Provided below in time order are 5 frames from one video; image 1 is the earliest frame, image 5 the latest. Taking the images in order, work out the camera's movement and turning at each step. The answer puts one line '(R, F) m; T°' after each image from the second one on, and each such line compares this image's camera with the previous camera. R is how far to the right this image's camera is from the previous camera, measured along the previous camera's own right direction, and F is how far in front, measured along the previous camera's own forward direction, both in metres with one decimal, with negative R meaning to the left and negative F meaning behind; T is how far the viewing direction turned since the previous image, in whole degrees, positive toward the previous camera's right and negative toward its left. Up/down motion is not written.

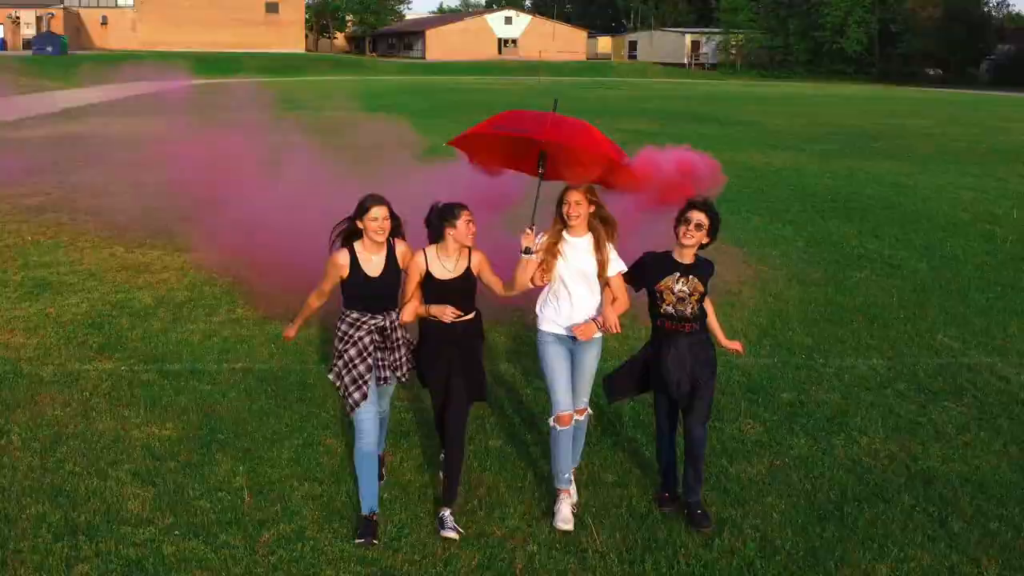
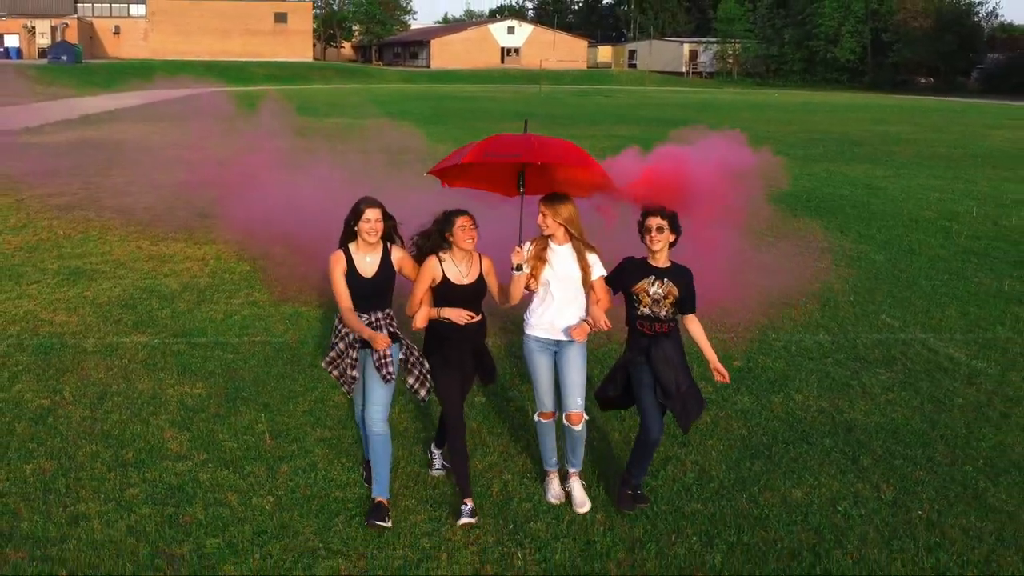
(+0.1, -0.7) m; 0°
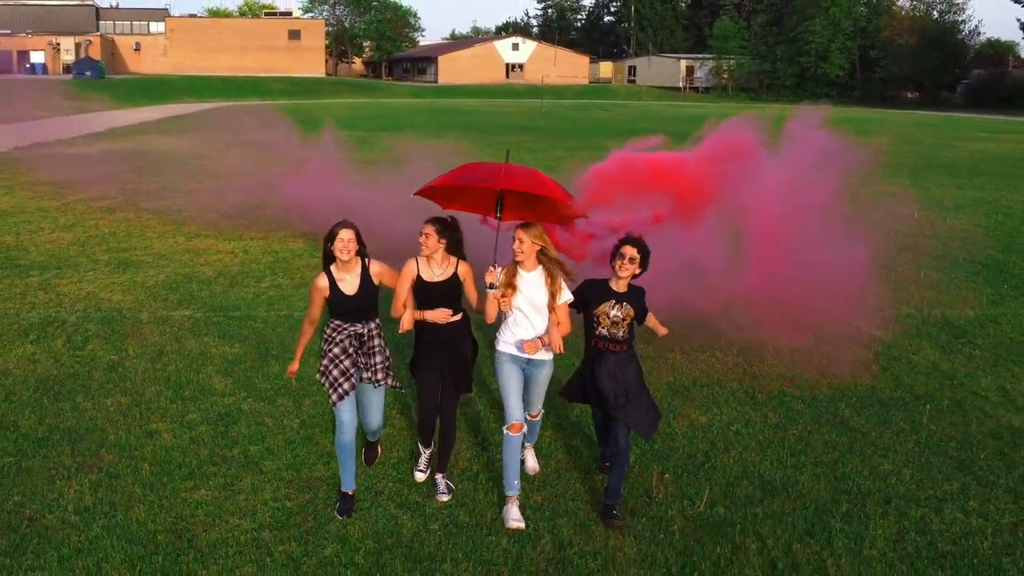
(+0.2, -1.2) m; -1°
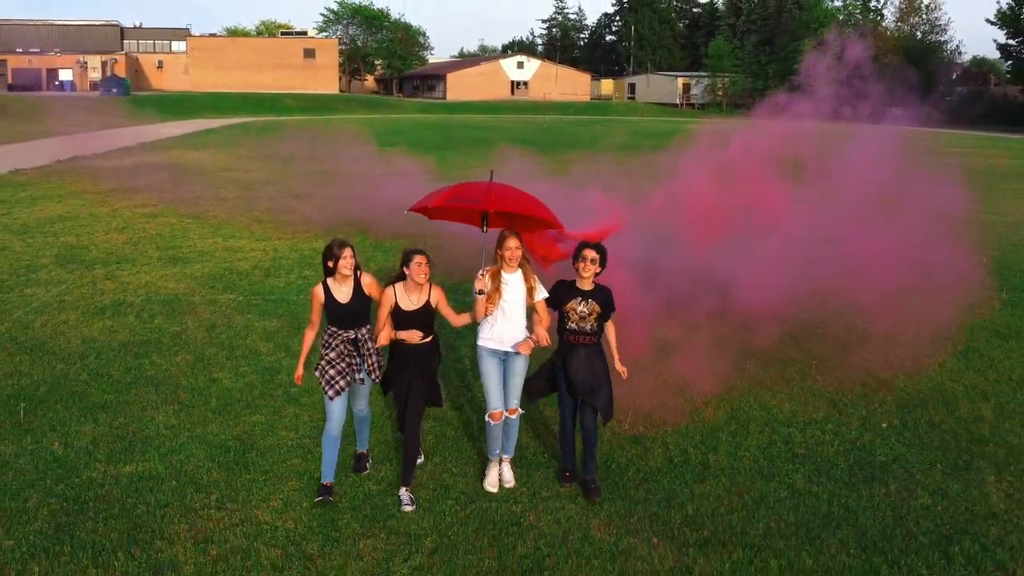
(+0.2, -1.5) m; -1°
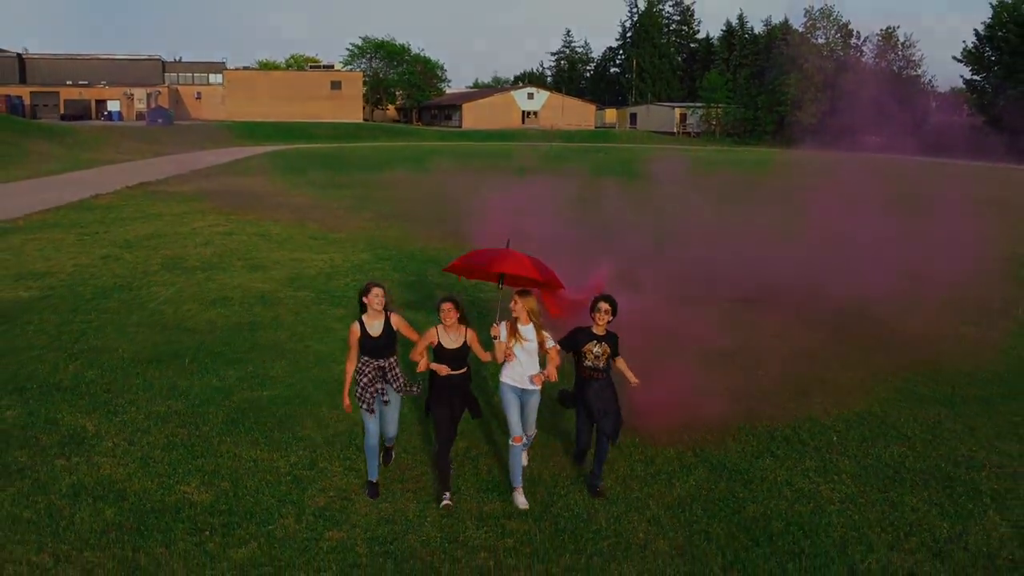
(+0.1, -2.9) m; -1°
